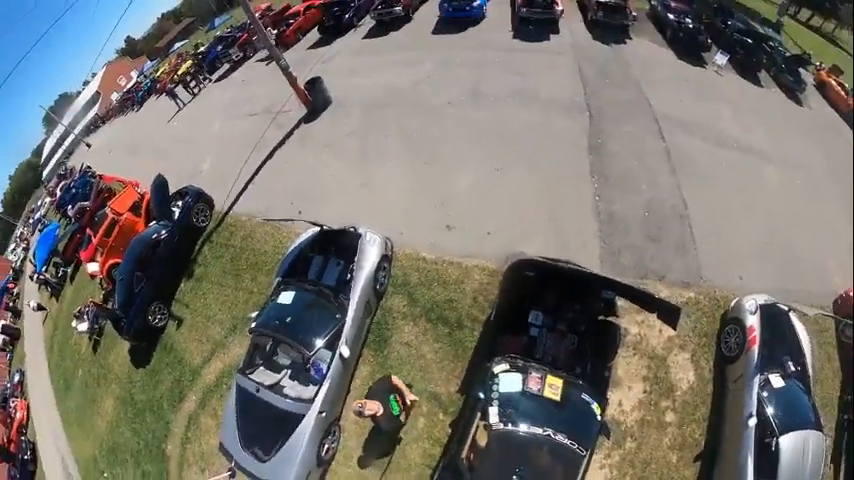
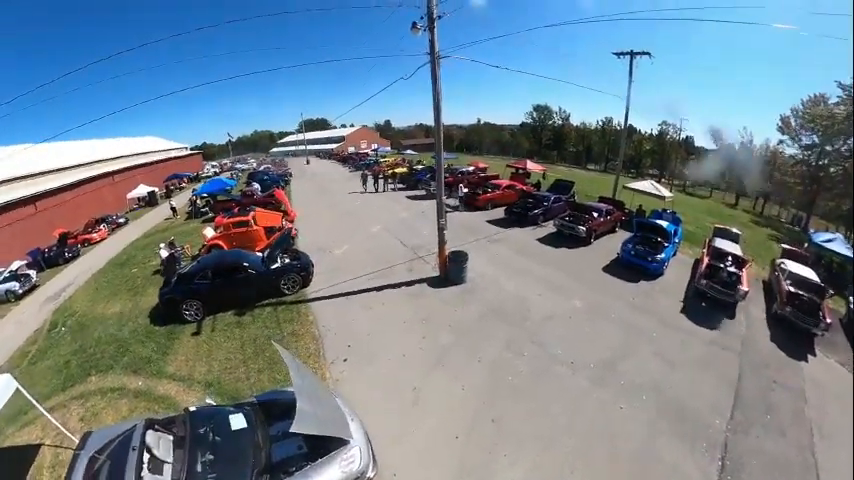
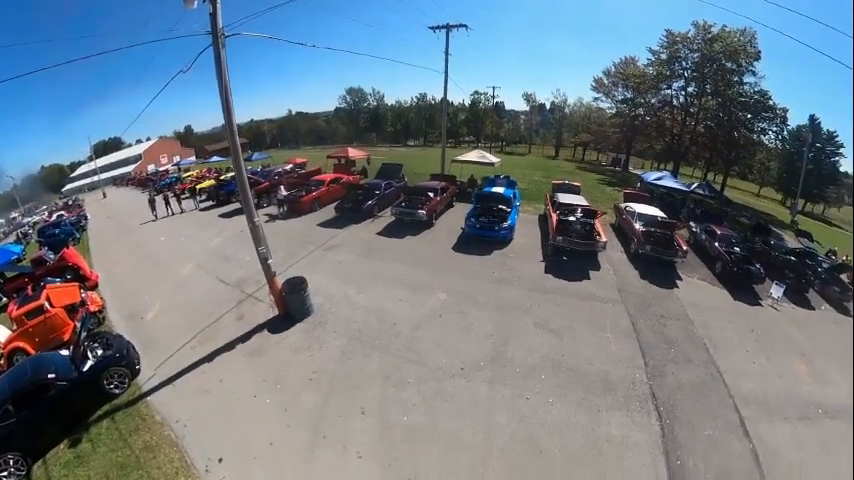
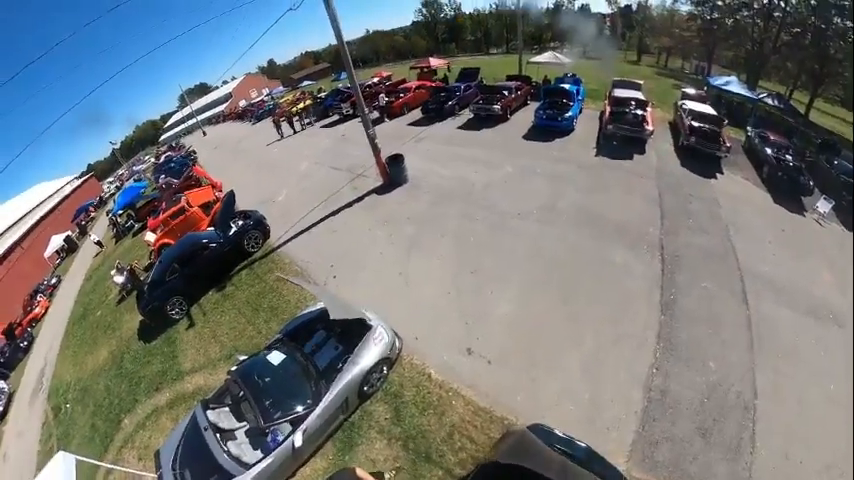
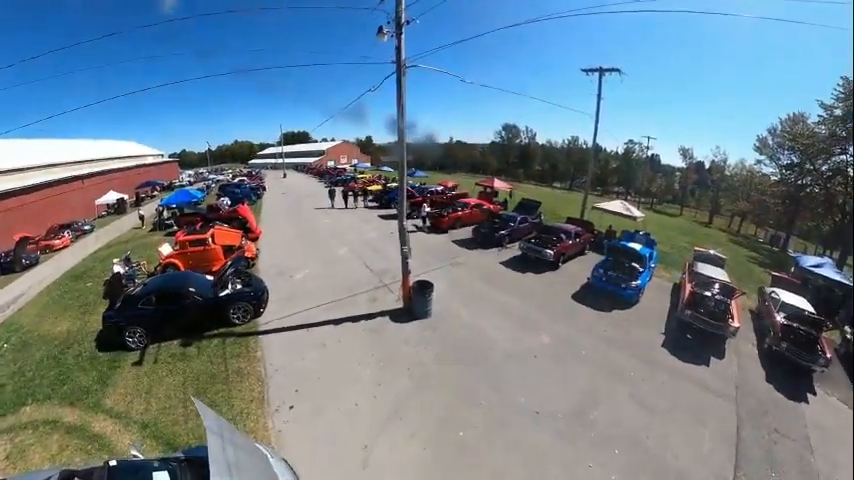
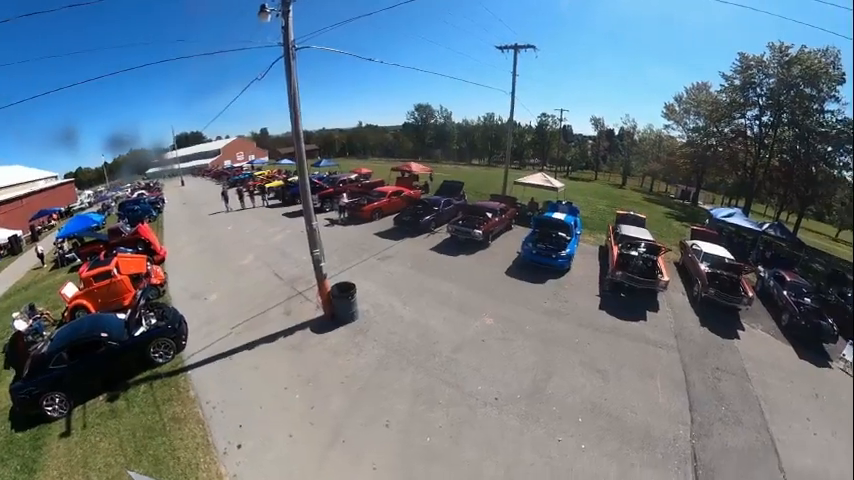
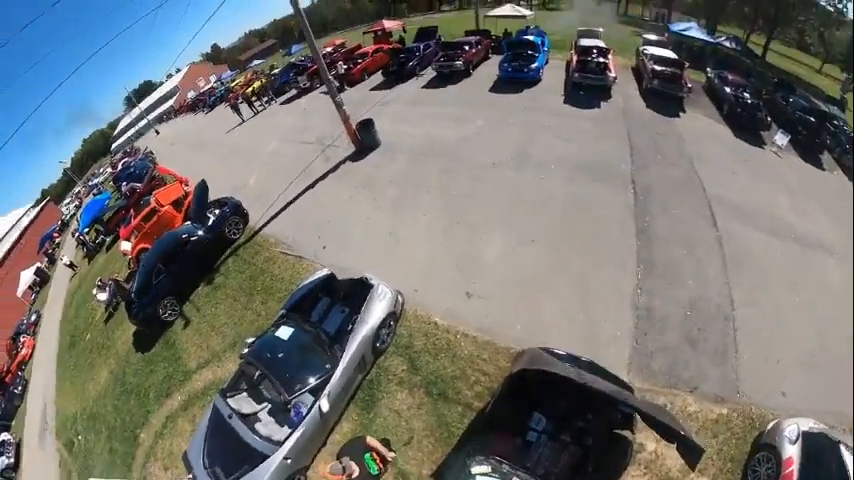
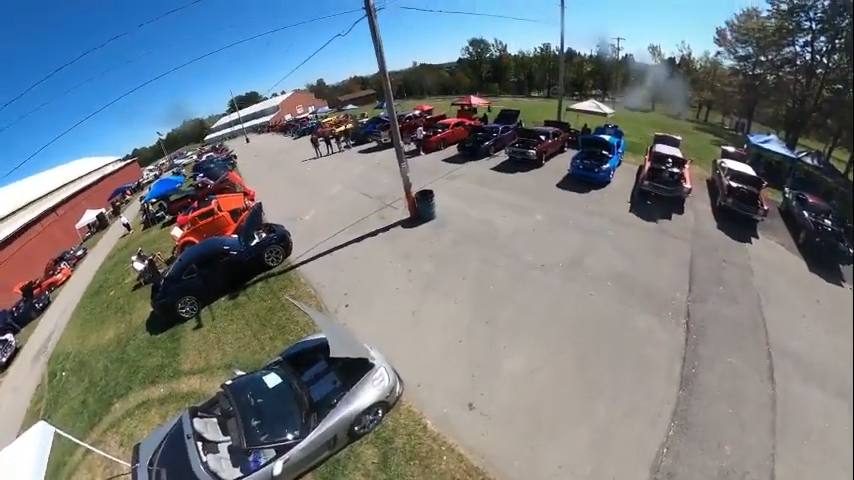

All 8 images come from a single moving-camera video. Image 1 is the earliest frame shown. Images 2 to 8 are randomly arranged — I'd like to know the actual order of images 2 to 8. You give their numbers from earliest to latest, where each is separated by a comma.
7, 4, 8, 2, 5, 6, 3
